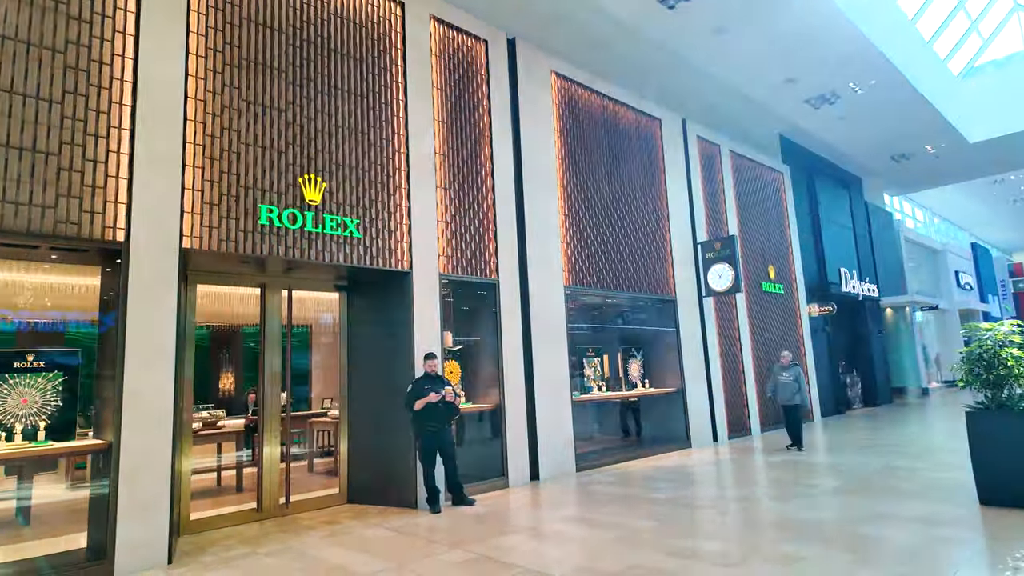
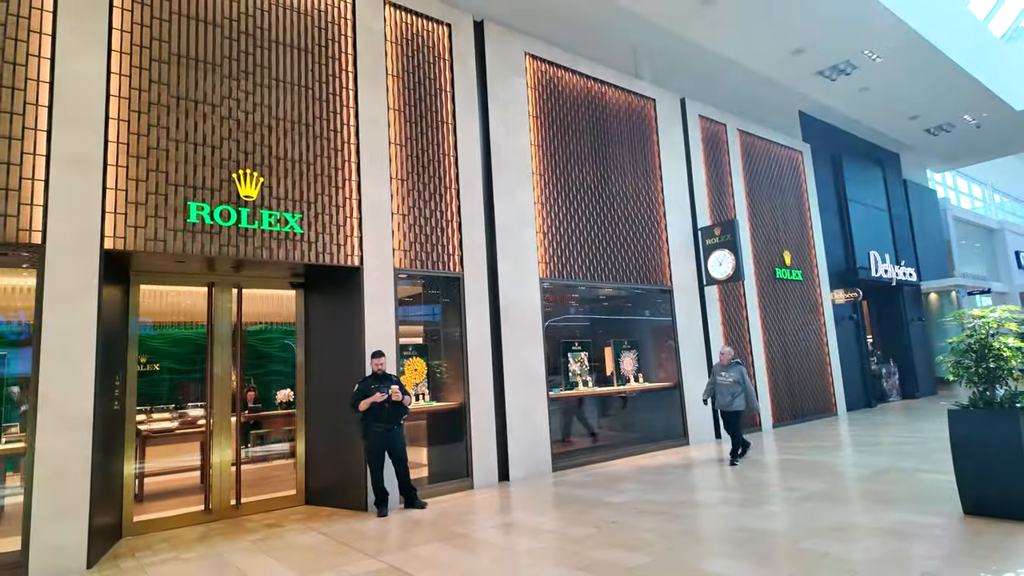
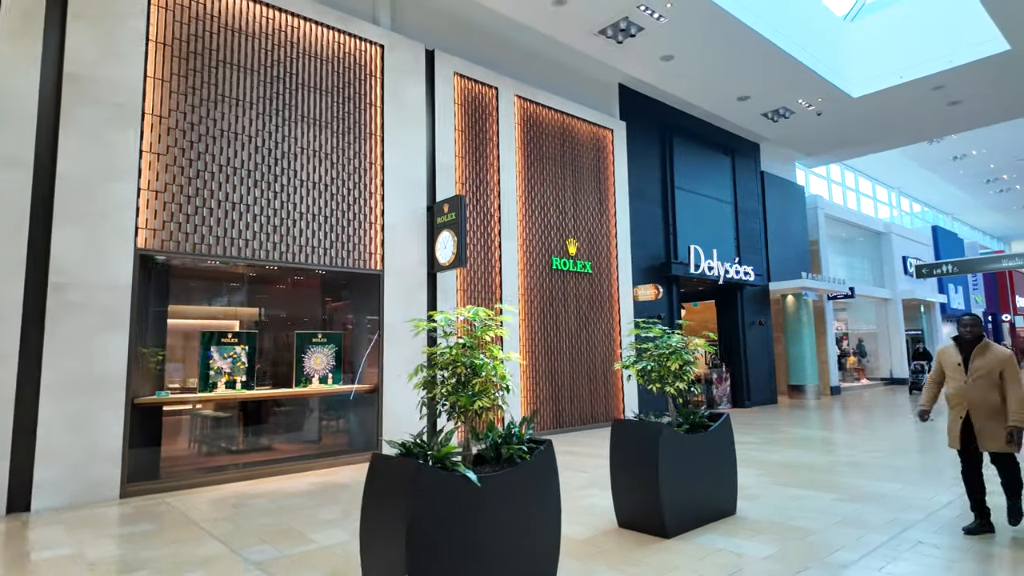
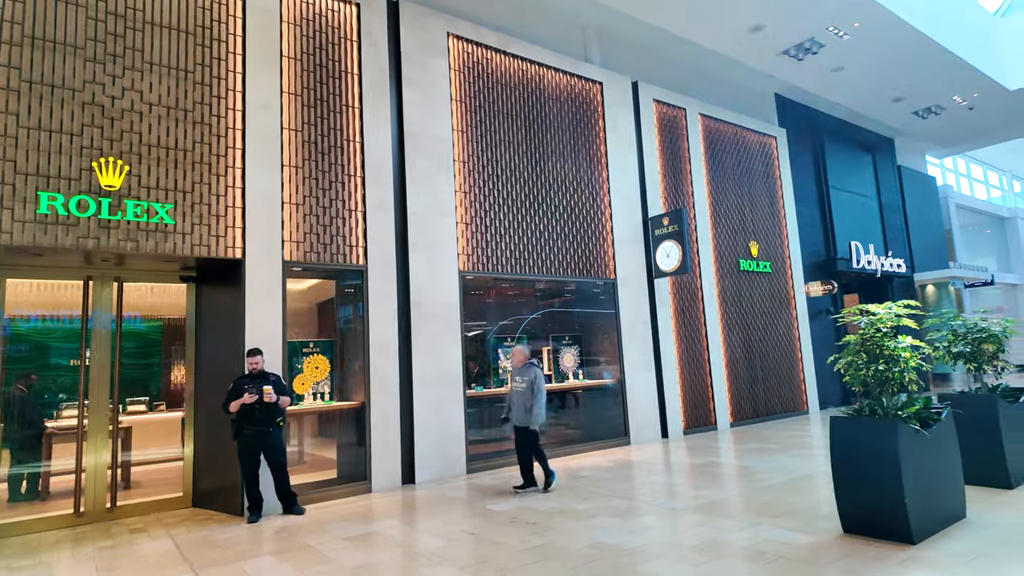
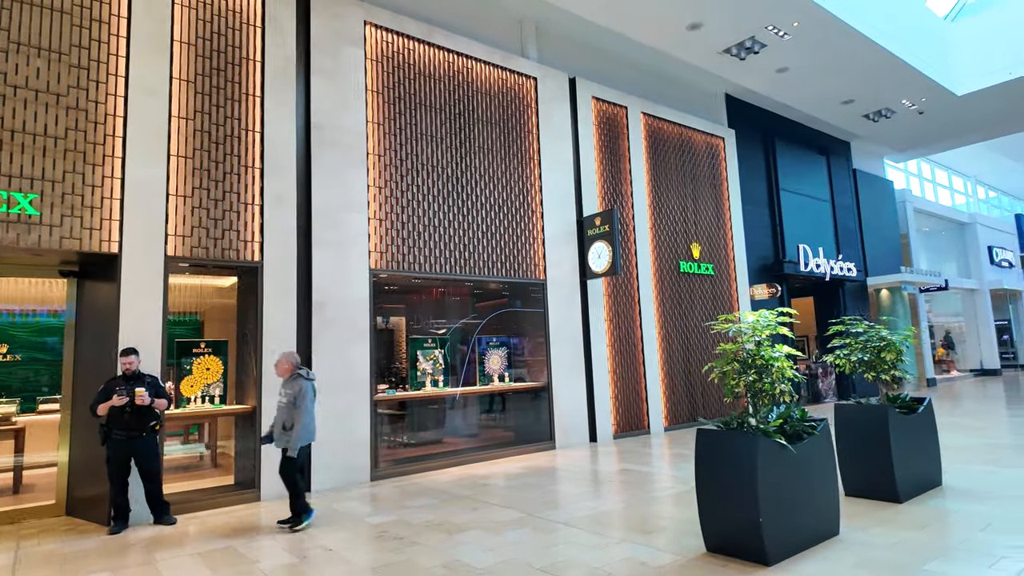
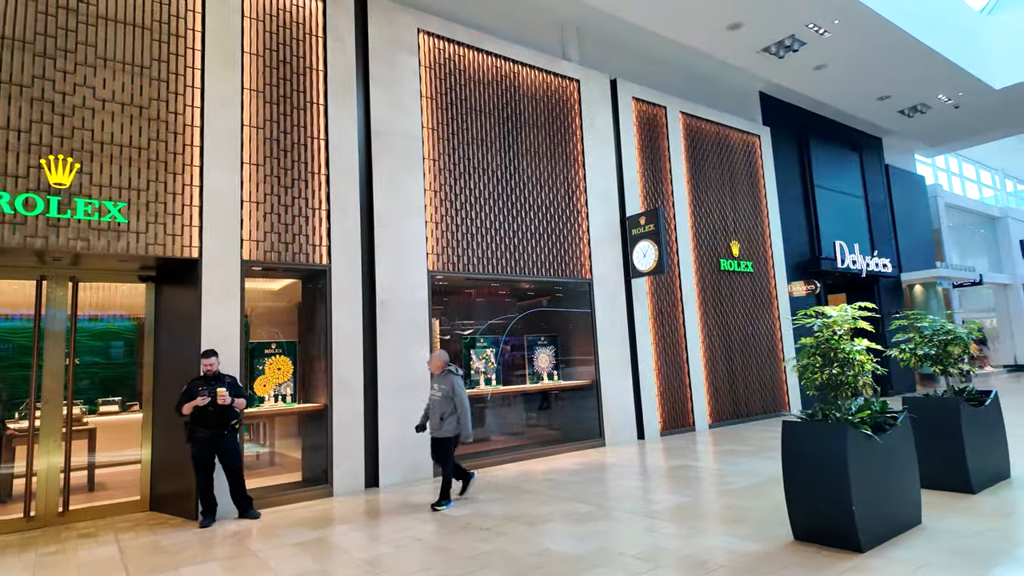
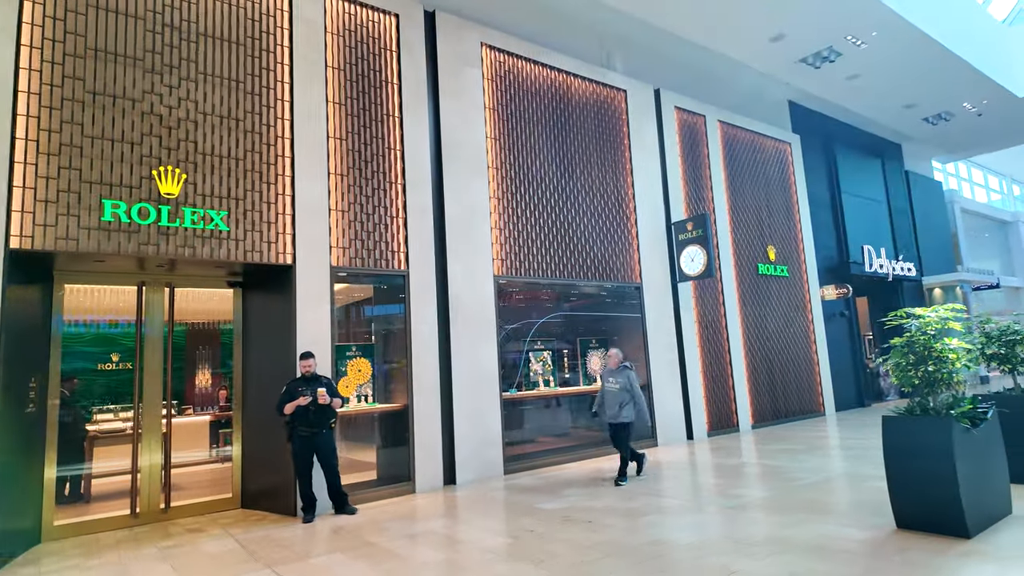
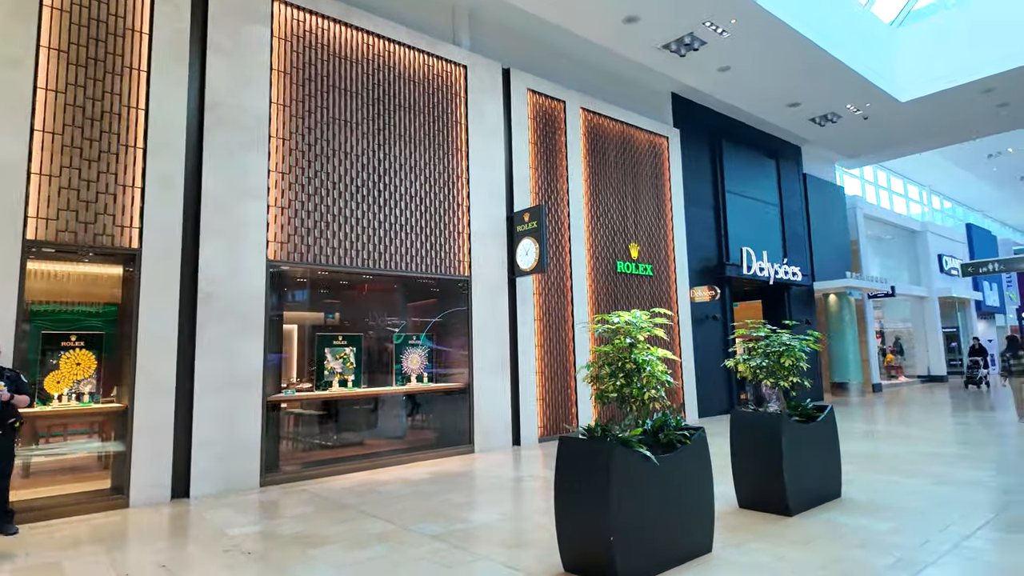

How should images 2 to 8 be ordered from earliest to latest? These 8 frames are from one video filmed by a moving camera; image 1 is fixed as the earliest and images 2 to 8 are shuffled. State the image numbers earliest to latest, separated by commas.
2, 7, 4, 6, 5, 8, 3
